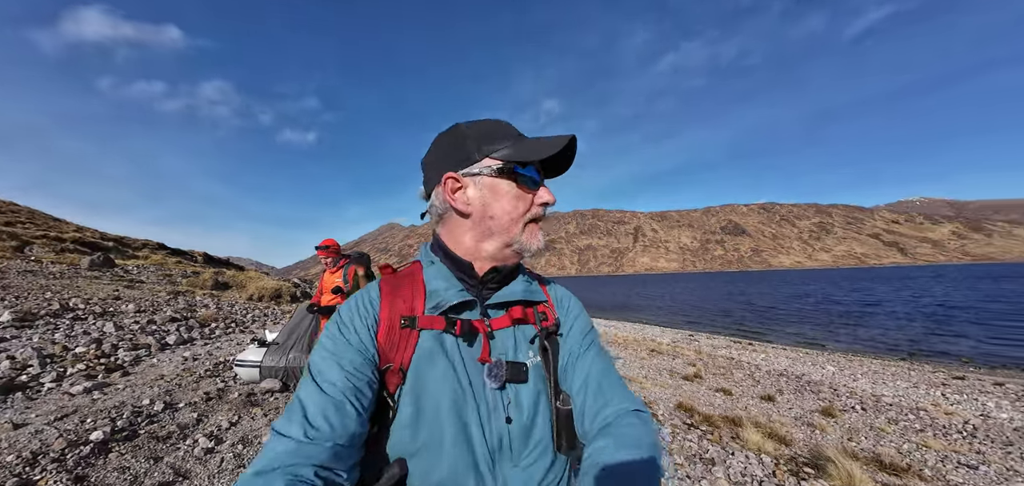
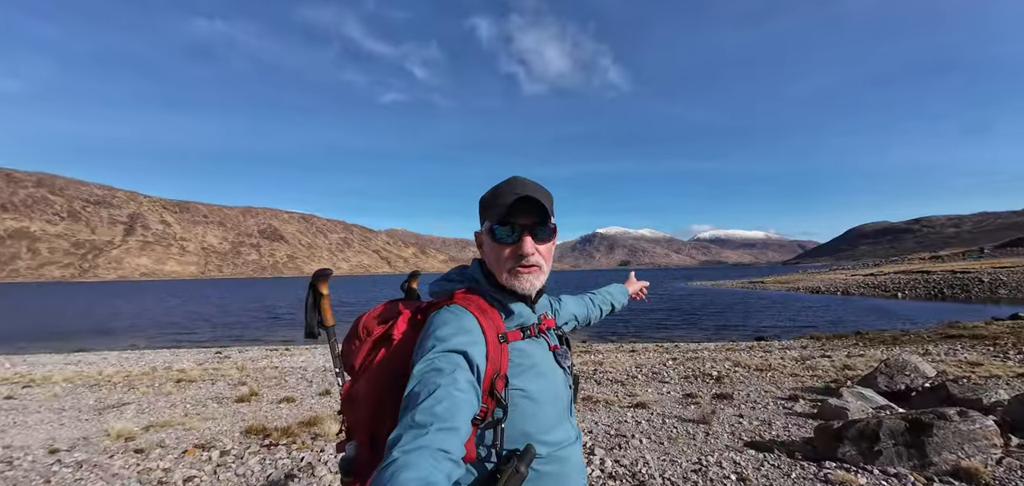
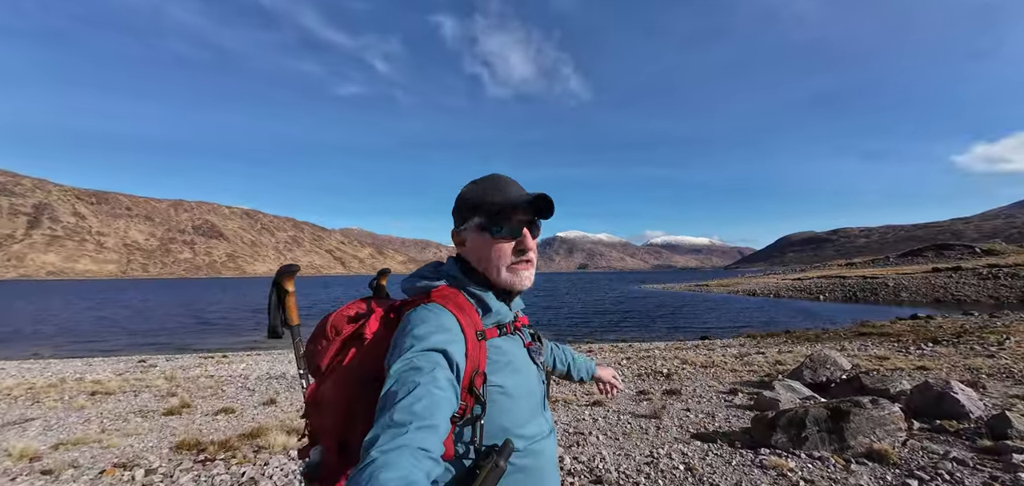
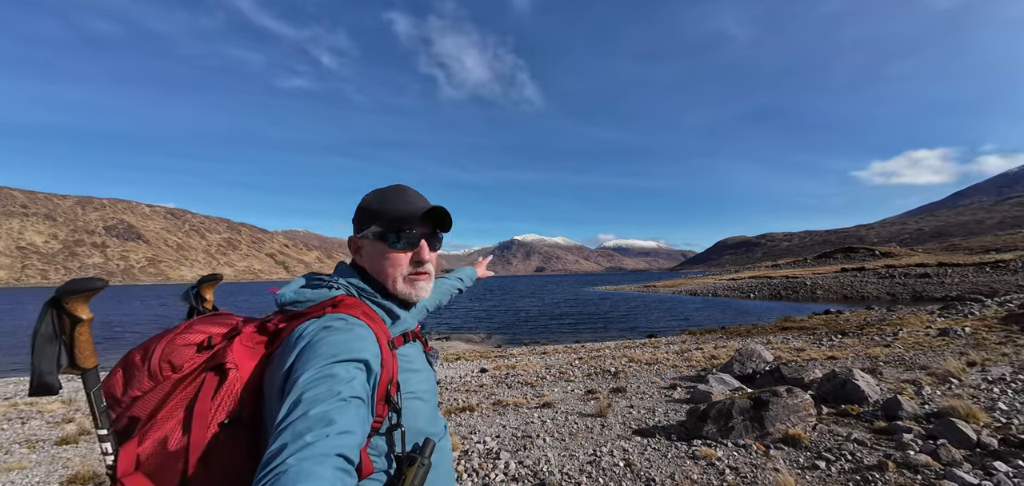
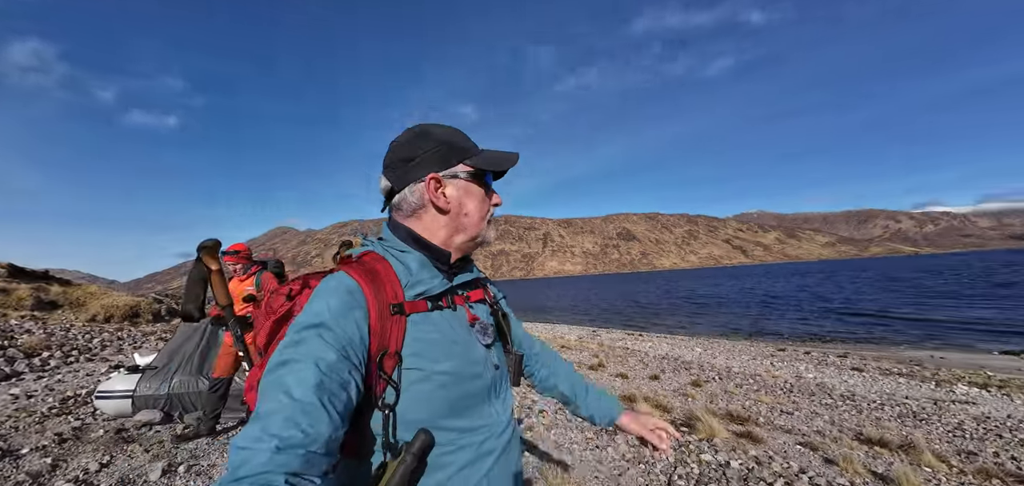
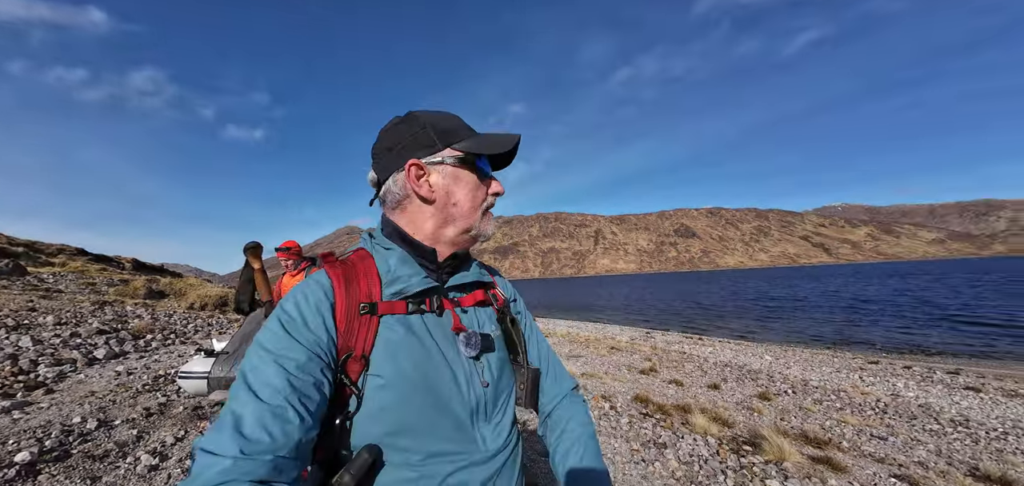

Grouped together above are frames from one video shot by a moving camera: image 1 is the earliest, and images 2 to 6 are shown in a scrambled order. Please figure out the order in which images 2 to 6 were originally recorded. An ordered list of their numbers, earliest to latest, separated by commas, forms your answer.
6, 5, 2, 3, 4
